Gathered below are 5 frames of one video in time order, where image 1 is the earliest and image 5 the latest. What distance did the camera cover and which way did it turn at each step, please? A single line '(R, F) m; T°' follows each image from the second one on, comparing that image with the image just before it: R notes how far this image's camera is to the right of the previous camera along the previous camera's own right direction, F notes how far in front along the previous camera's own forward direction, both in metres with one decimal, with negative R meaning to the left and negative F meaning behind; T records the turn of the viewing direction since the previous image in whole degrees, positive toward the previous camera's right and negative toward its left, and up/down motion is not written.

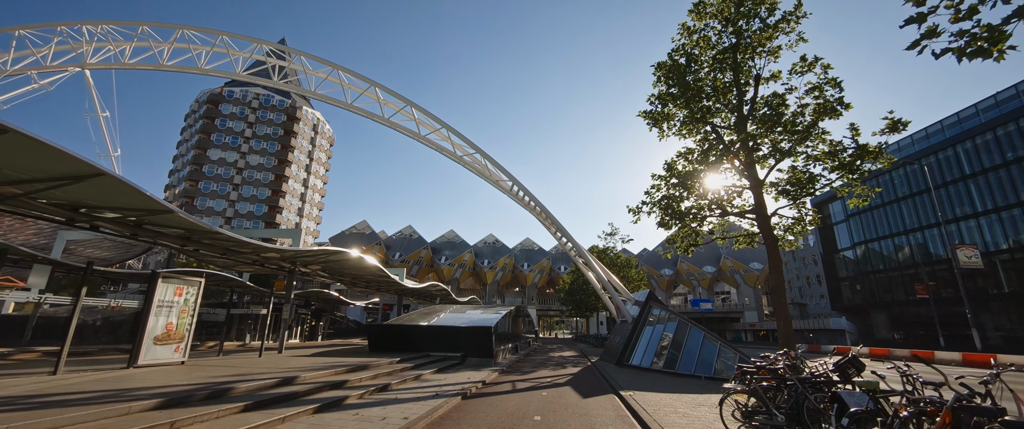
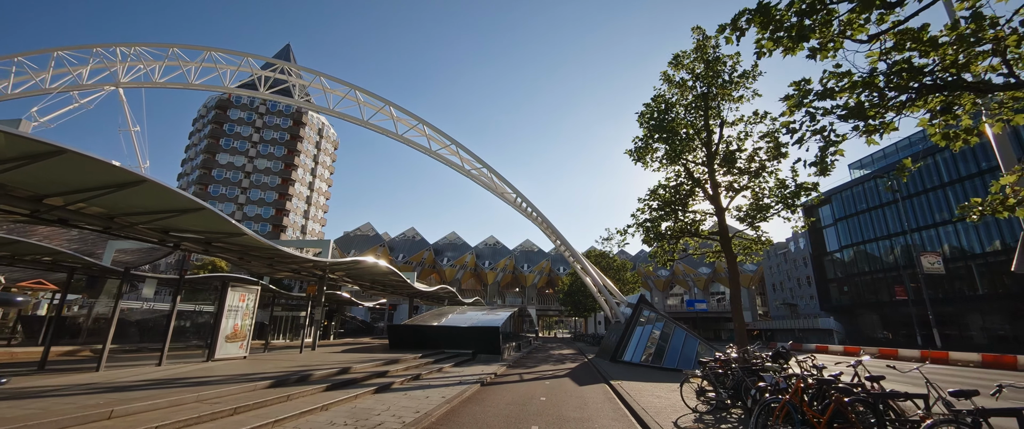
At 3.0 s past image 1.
(-0.3, -2.6) m; 0°
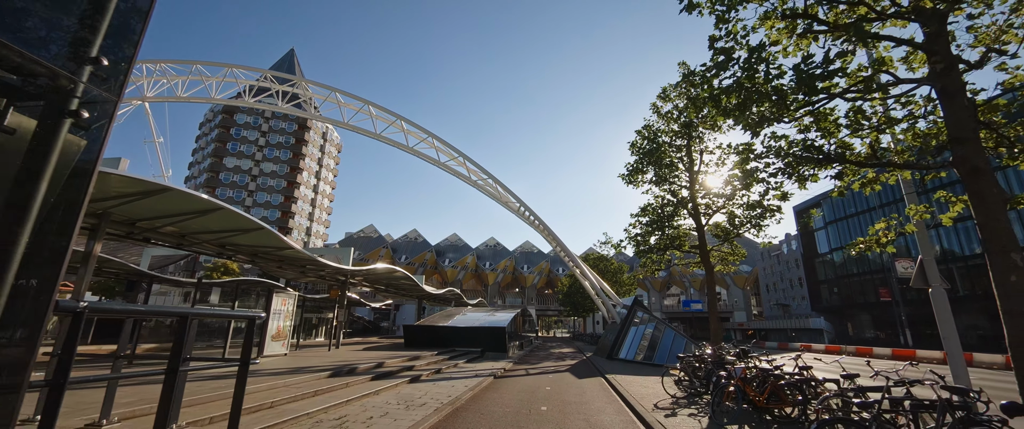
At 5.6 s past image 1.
(-0.4, -2.2) m; 0°
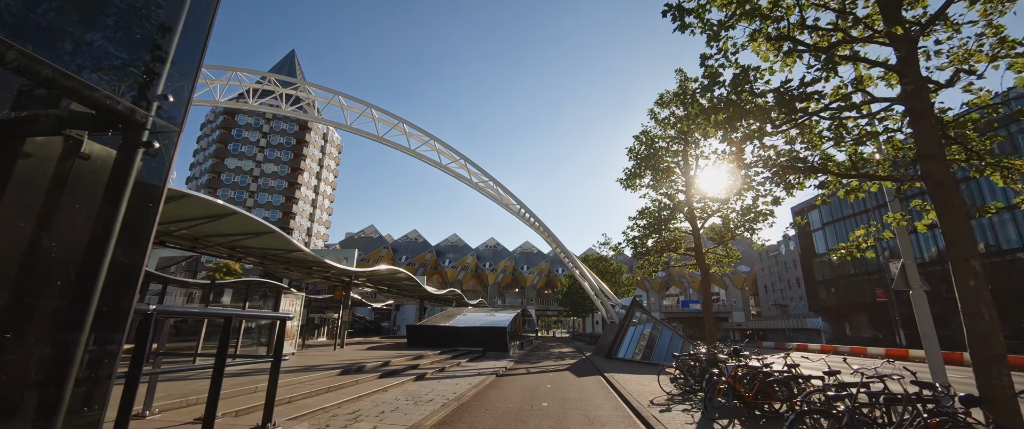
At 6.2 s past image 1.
(-0.1, -0.5) m; 0°
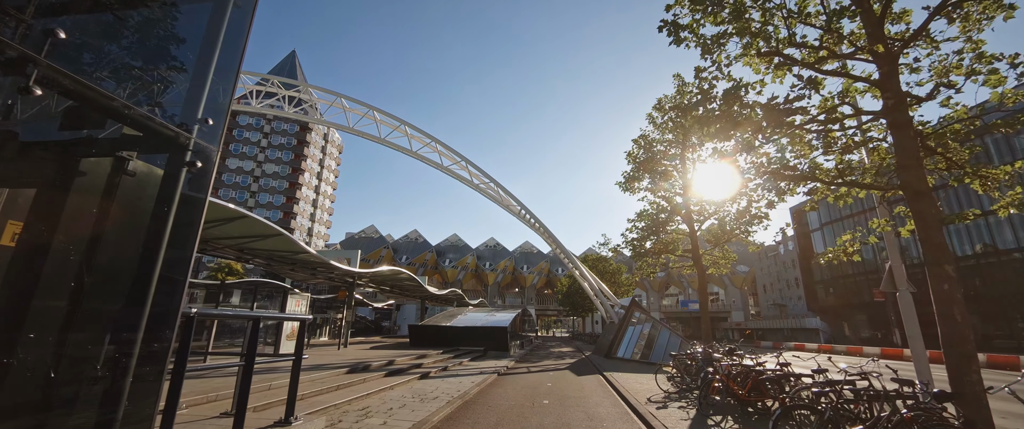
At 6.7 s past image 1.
(-0.1, -0.4) m; 0°
